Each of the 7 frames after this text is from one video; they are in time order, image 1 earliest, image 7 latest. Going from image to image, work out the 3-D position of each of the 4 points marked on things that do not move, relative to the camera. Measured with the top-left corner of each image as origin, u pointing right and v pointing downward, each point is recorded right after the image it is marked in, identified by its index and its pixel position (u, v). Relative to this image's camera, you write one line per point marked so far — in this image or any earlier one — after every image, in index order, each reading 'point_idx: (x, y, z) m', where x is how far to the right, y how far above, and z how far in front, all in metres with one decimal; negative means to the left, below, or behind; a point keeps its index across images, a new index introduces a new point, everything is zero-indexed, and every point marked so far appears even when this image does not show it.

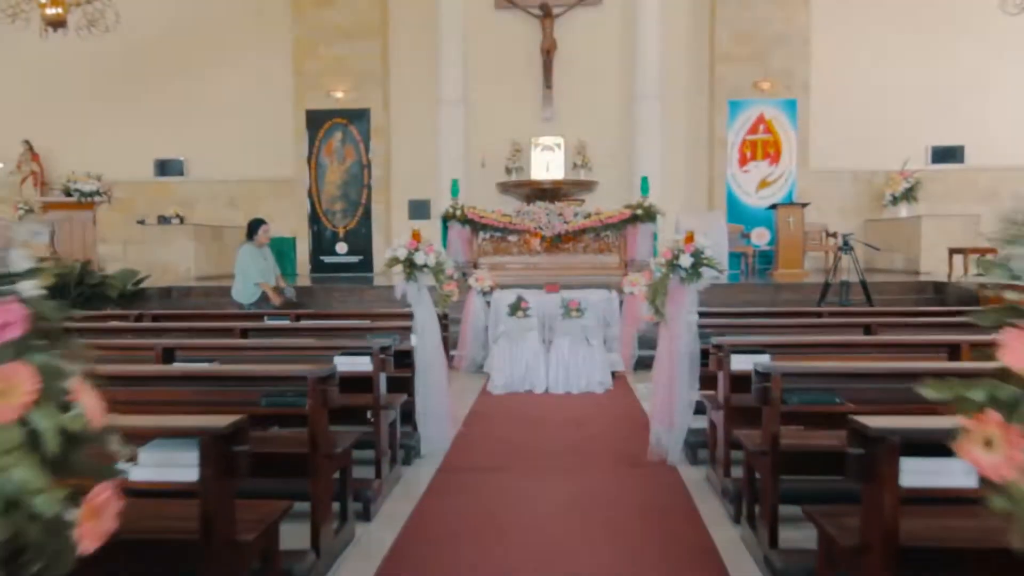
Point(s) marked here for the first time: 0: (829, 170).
0: (+4.2, +1.6, +10.9) m
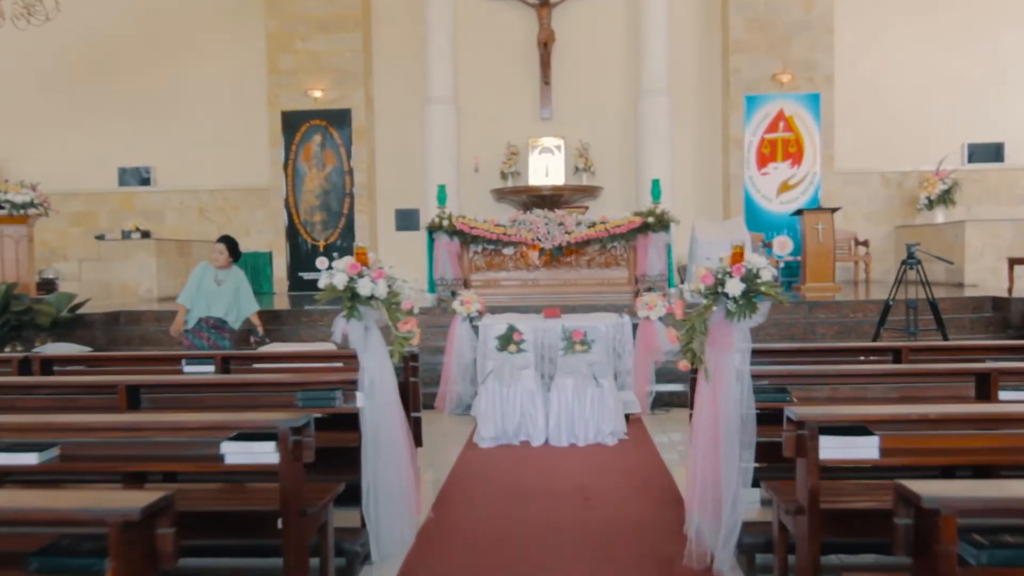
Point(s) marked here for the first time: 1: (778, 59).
0: (+4.2, +1.4, +9.9) m
1: (+3.2, +2.7, +9.7) m
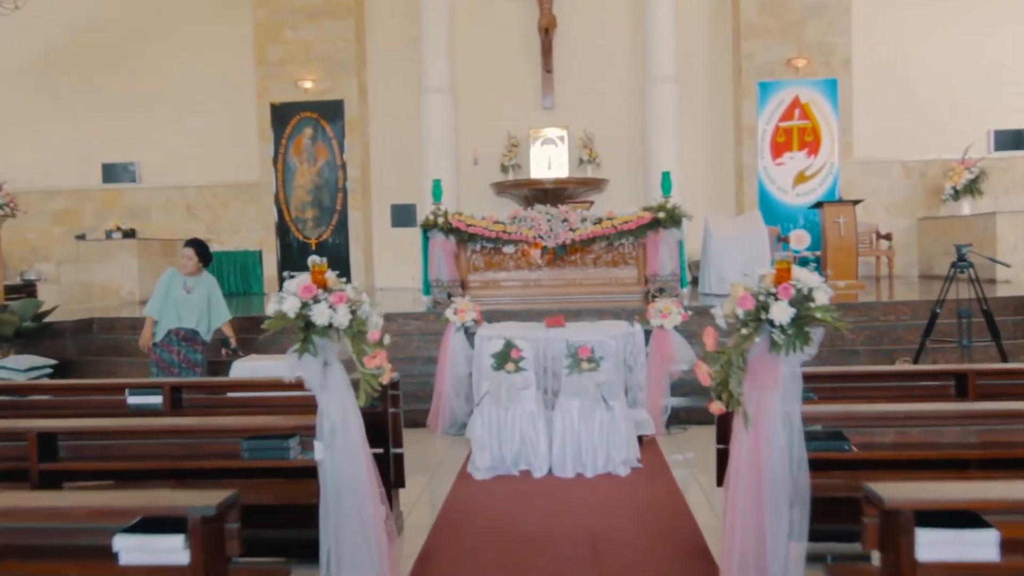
0: (+4.2, +1.5, +9.4) m
1: (+3.2, +2.8, +9.2) m
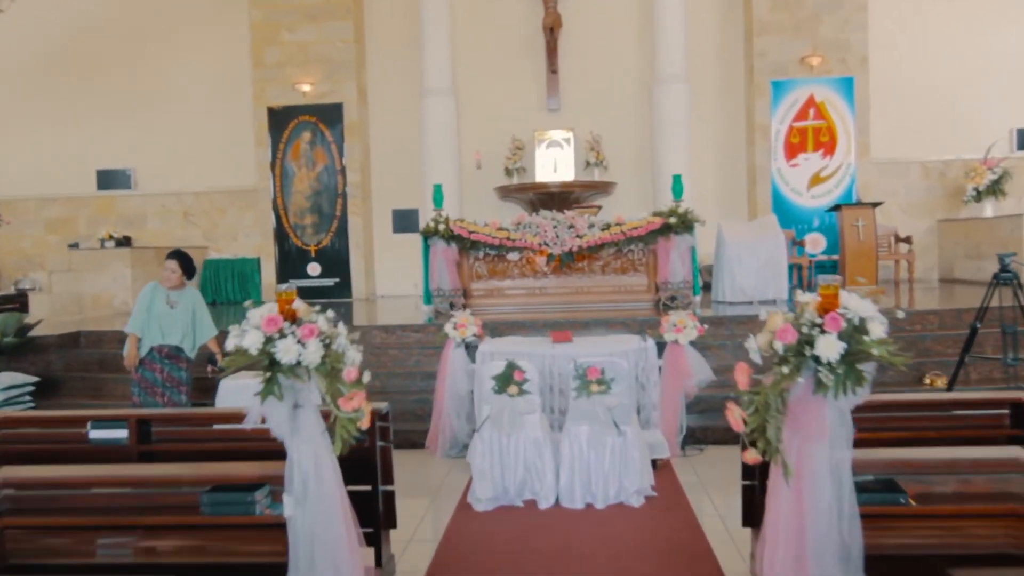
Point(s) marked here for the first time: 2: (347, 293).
0: (+4.2, +1.4, +9.0) m
1: (+3.2, +2.7, +8.9) m
2: (-1.9, -0.1, +9.6) m
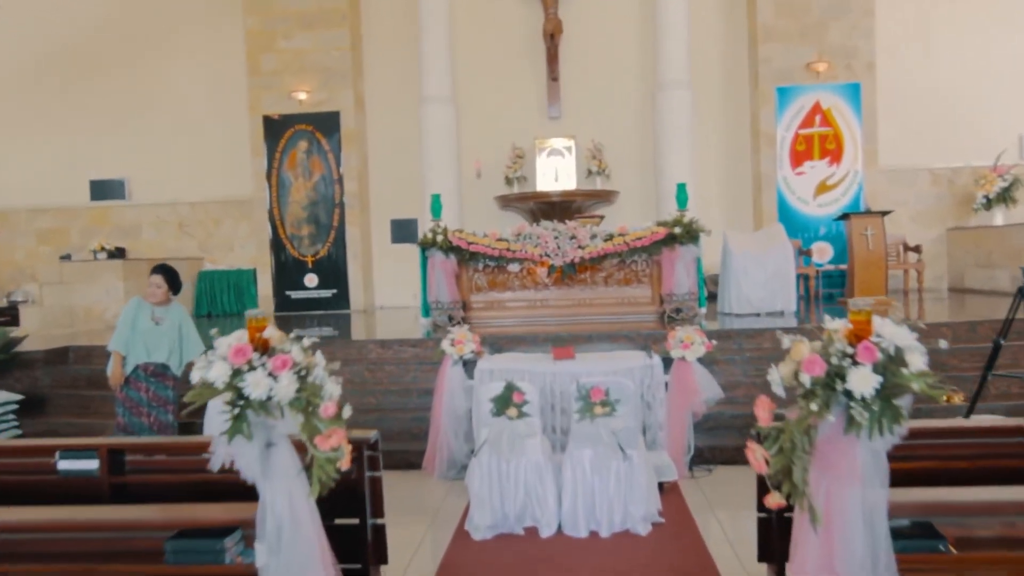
0: (+4.3, +1.3, +8.8) m
1: (+3.2, +2.6, +8.7) m
2: (-1.9, -0.2, +9.4) m
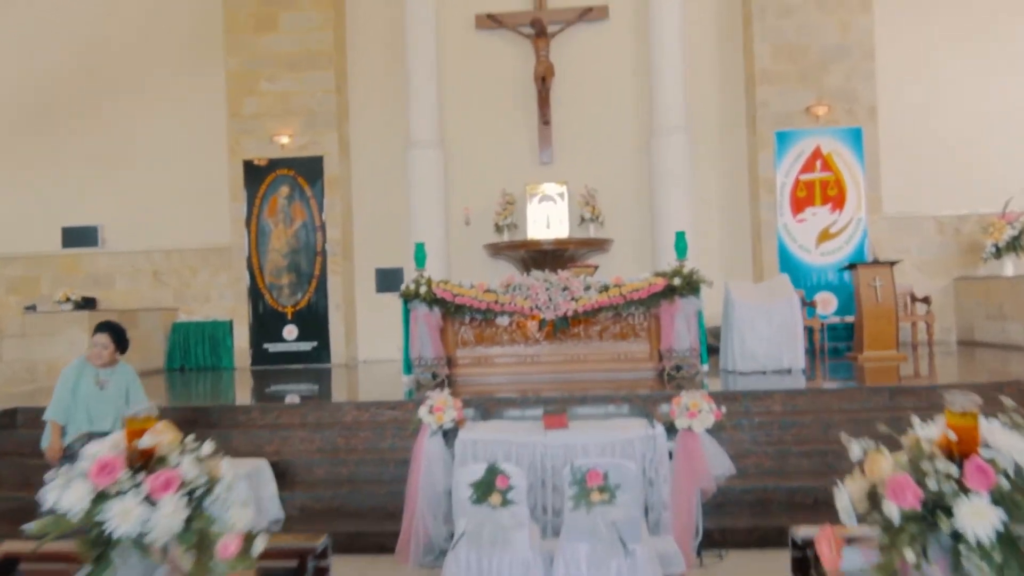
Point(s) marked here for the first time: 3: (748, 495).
0: (+4.1, +0.8, +8.5) m
1: (+3.1, +2.0, +8.4) m
2: (-2.0, -0.8, +8.9) m
3: (+1.2, -1.1, +4.1) m
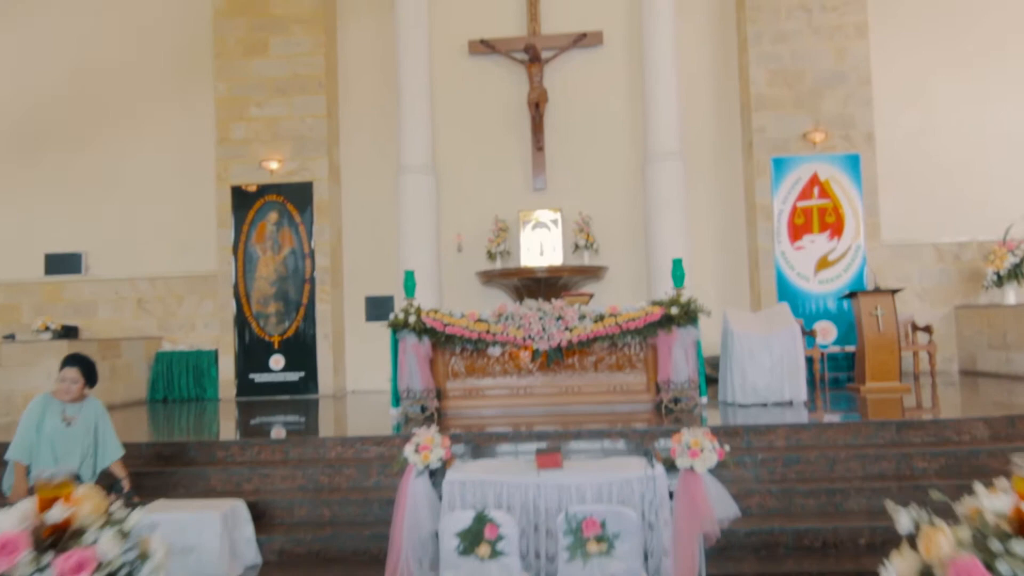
0: (+4.1, +0.5, +8.4) m
1: (+3.0, +1.8, +8.3) m
2: (-2.1, -1.1, +8.7) m
3: (+1.2, -1.2, +3.9) m
